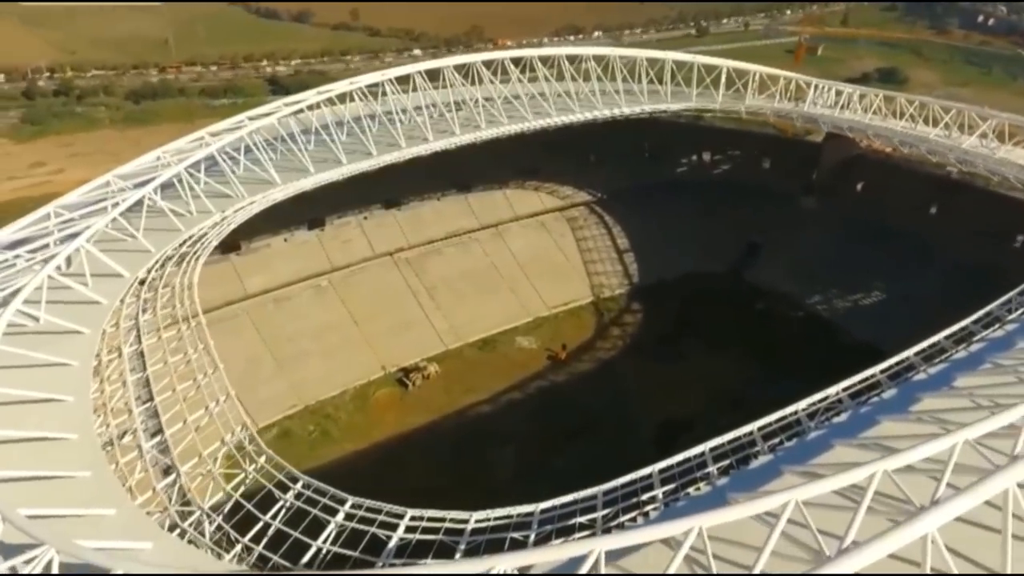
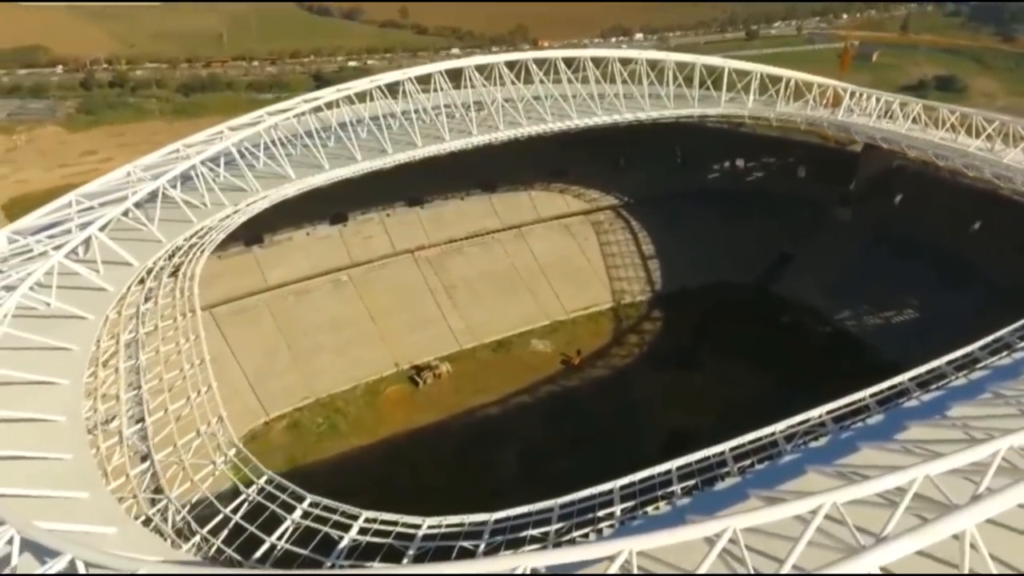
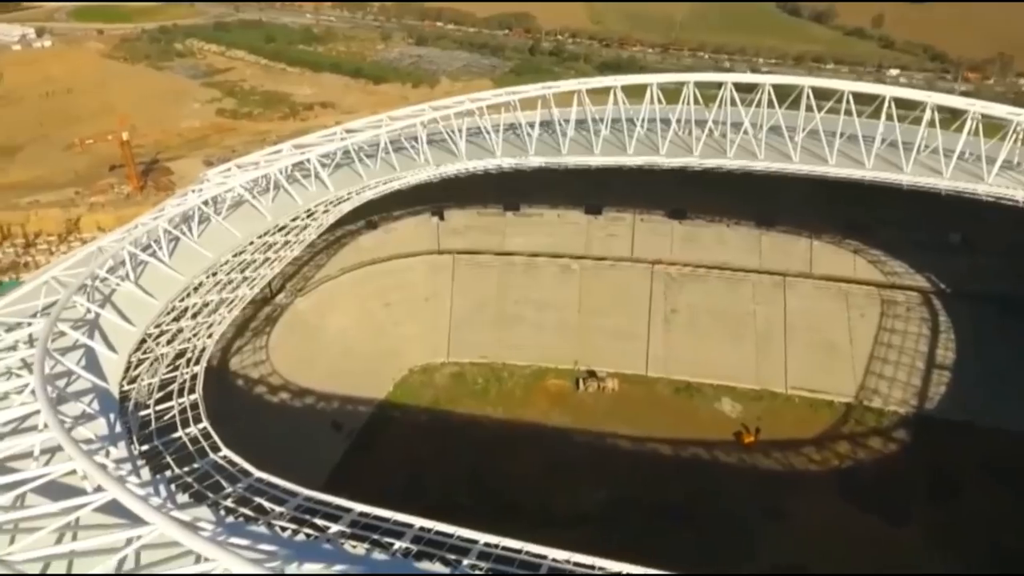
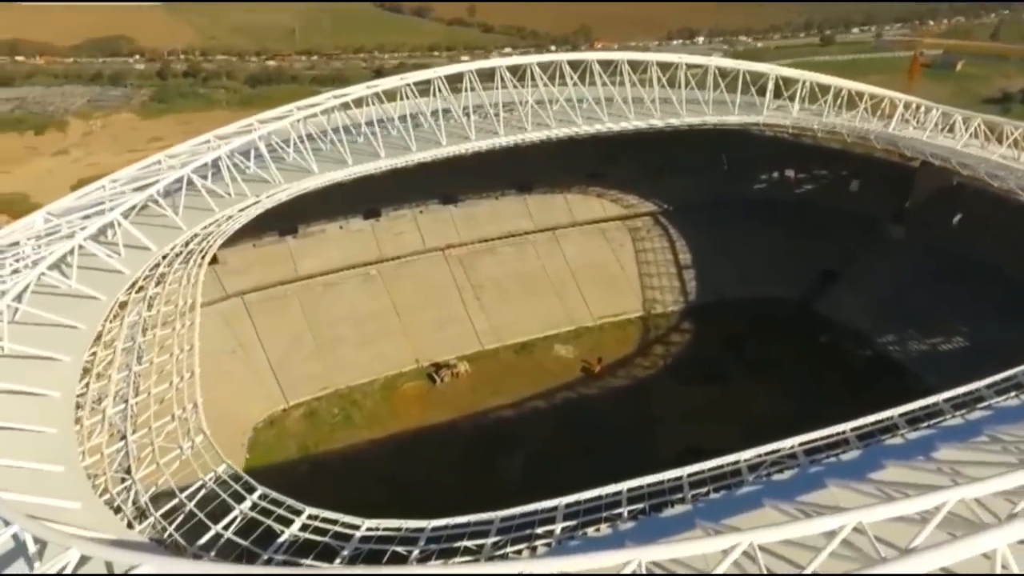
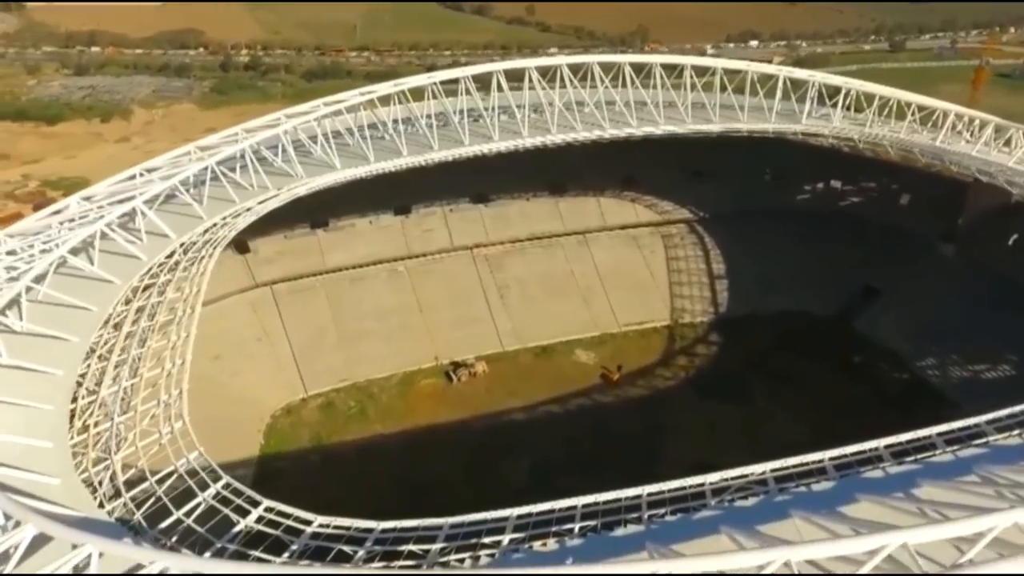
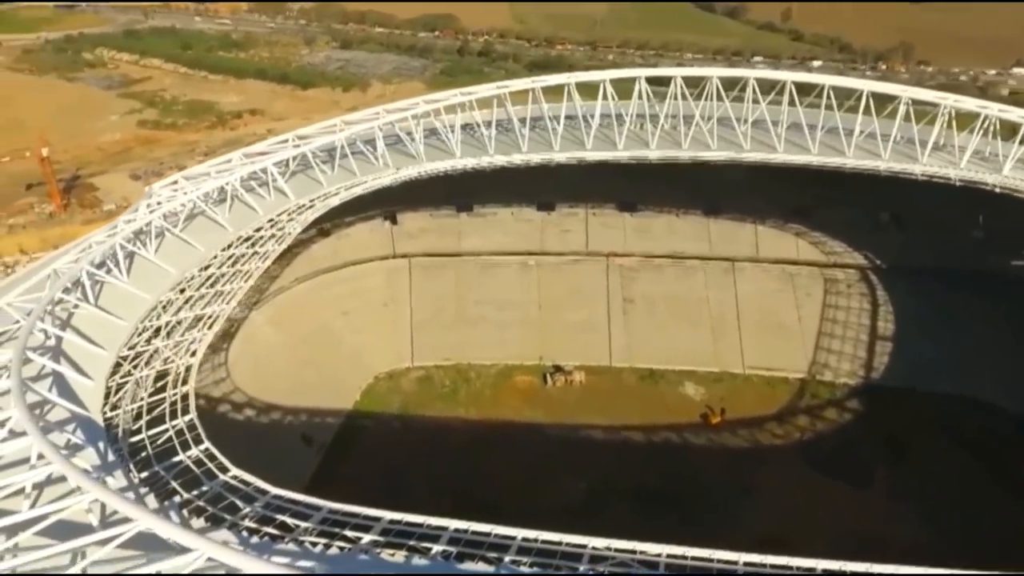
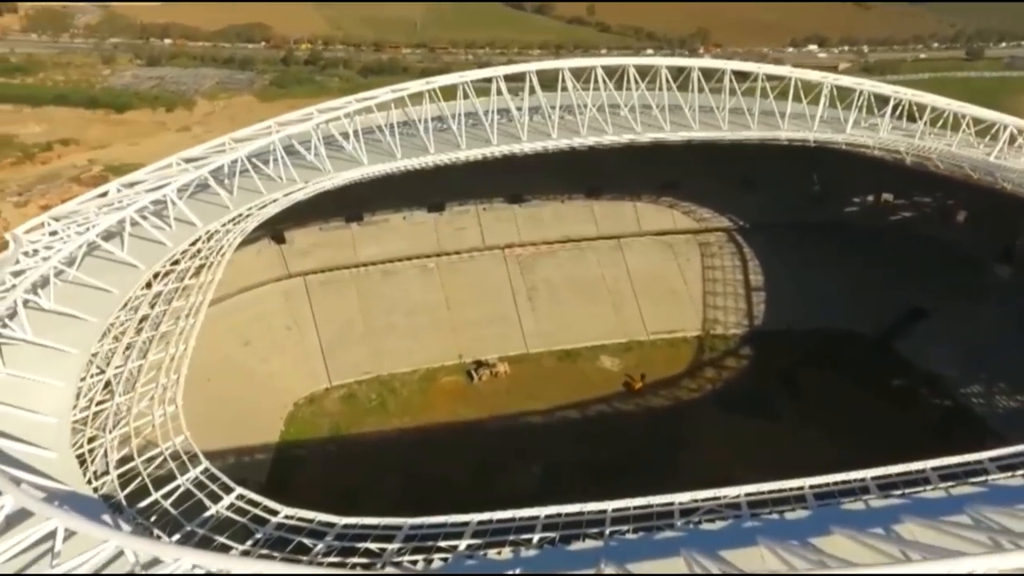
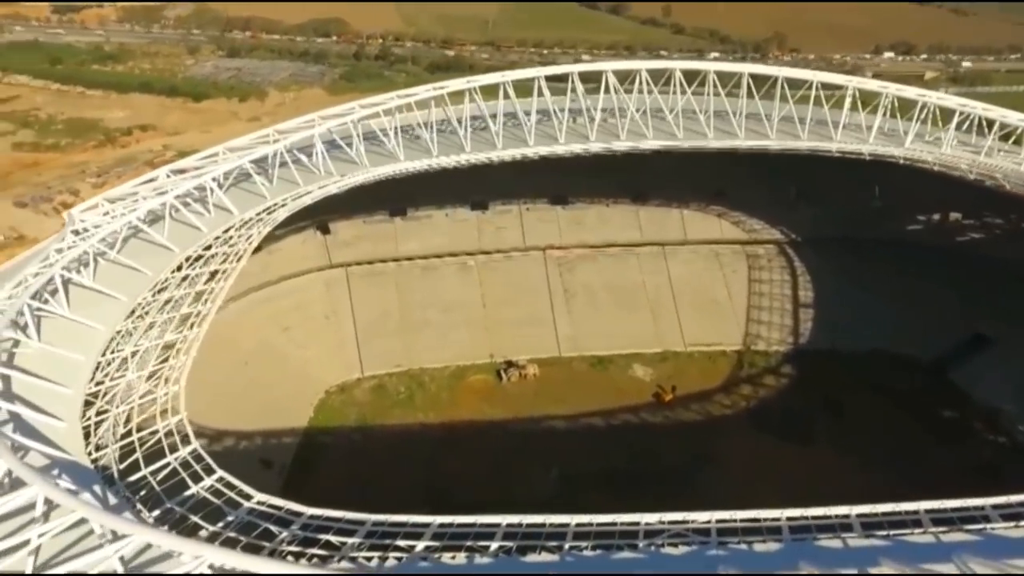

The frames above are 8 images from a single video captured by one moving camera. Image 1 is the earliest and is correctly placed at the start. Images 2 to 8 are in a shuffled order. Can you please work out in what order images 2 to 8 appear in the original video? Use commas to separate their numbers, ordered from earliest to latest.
2, 4, 5, 7, 8, 6, 3
